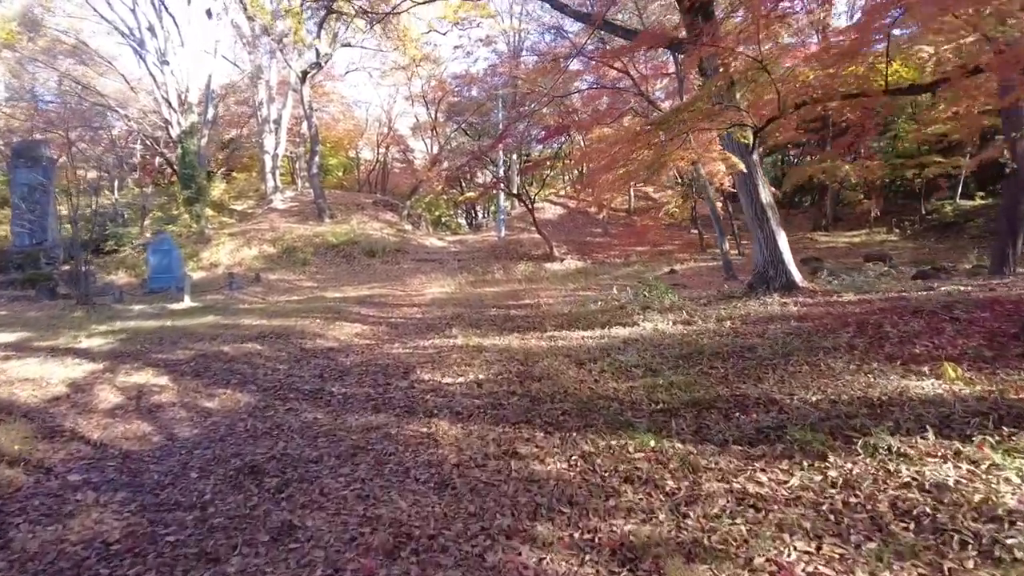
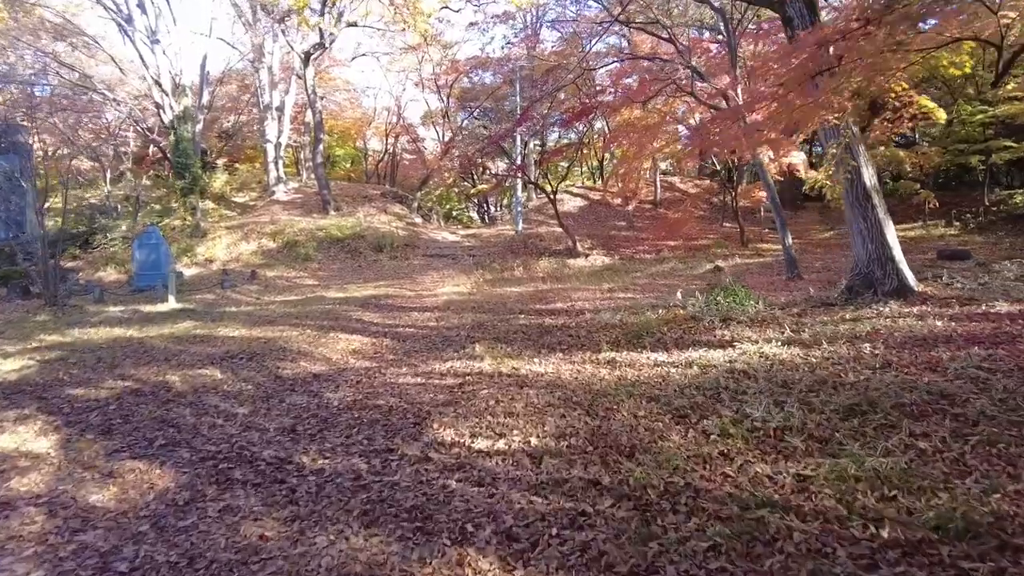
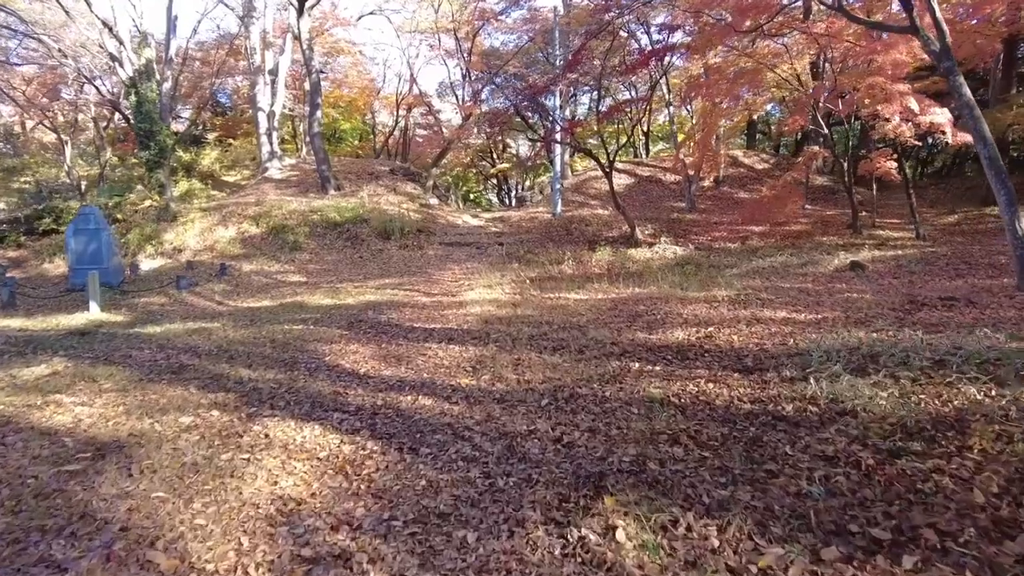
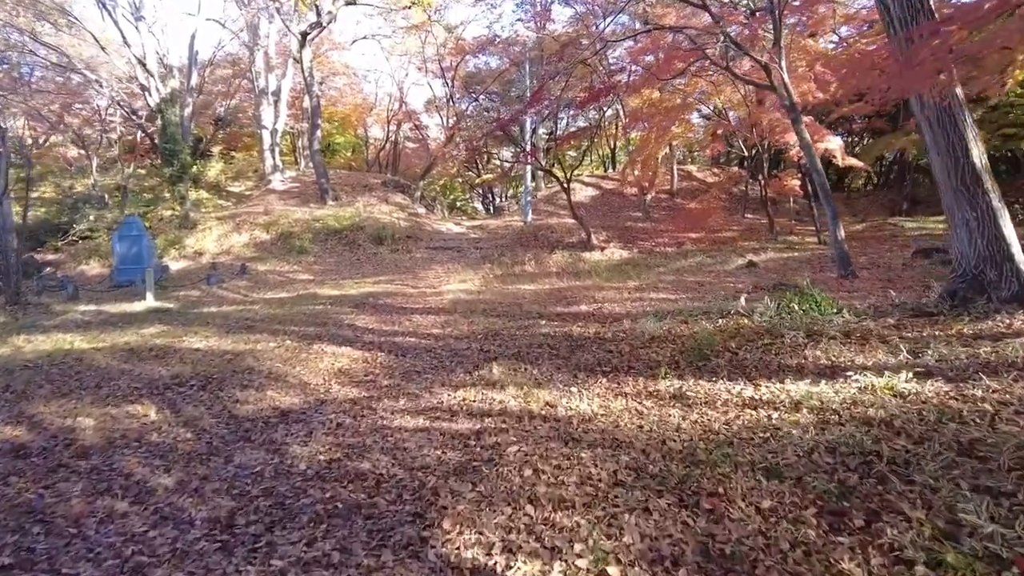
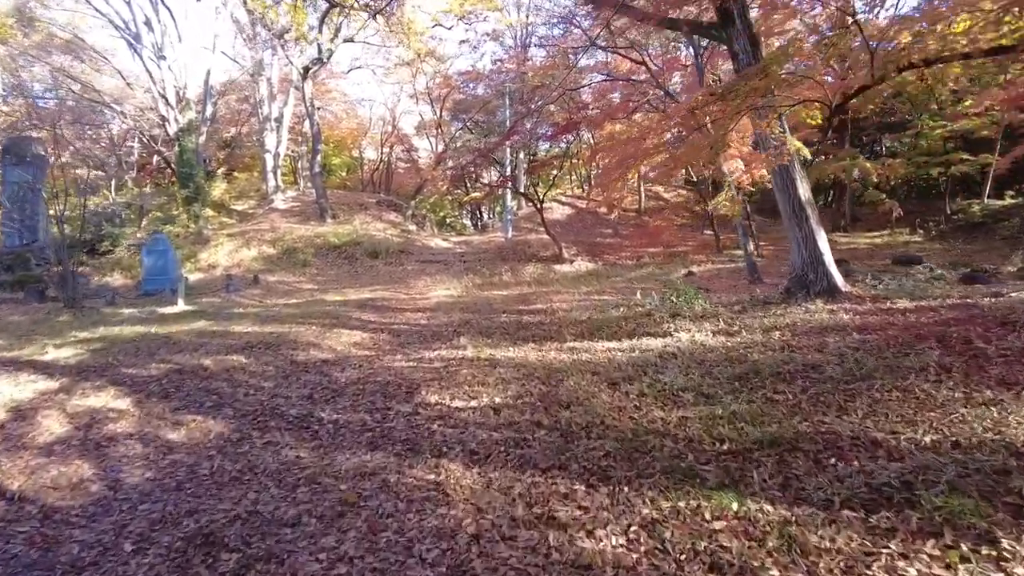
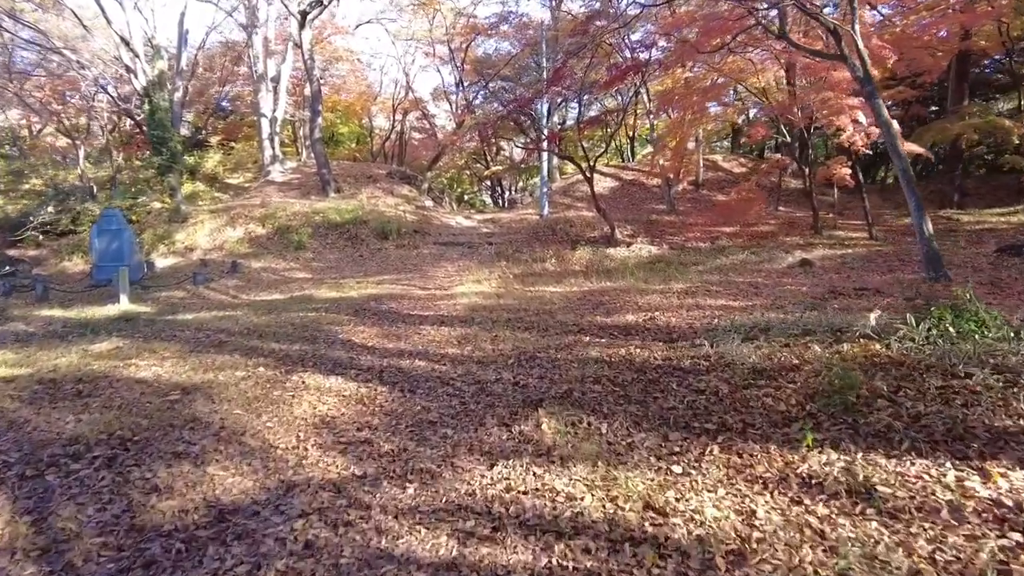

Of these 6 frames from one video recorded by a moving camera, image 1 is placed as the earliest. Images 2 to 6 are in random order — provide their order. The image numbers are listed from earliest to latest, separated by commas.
5, 2, 4, 6, 3
